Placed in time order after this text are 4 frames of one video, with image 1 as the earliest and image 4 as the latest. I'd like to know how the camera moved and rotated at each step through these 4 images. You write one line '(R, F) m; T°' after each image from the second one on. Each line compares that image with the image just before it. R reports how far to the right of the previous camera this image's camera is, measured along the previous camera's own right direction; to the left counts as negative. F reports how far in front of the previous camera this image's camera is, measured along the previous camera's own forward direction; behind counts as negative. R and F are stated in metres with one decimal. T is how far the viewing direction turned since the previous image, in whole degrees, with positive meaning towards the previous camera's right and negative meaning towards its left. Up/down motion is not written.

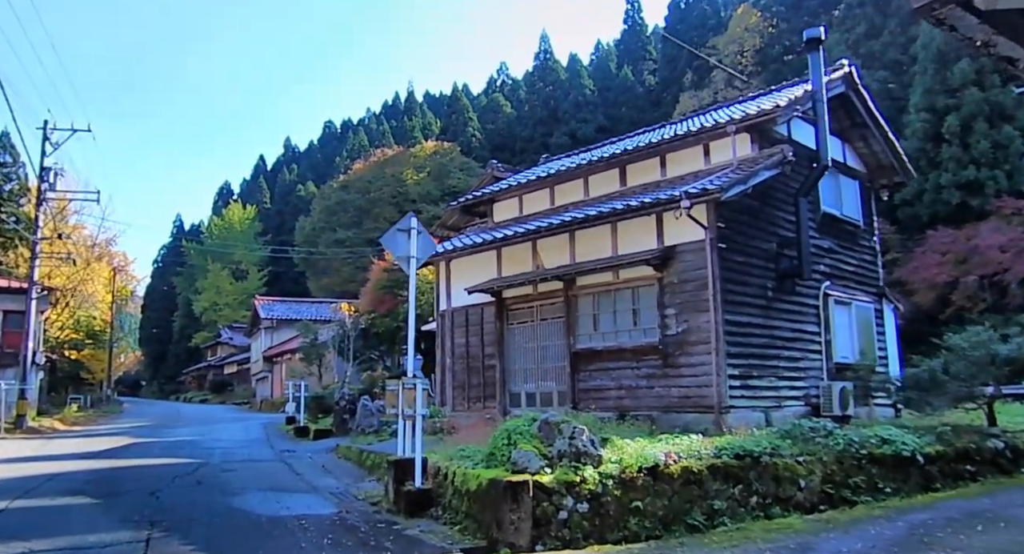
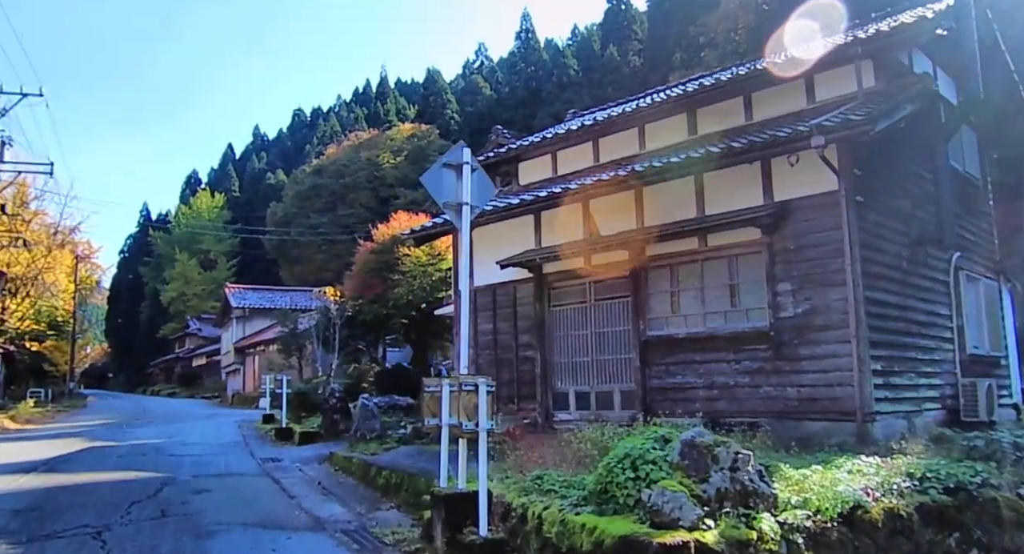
(-1.0, +2.5) m; +2°
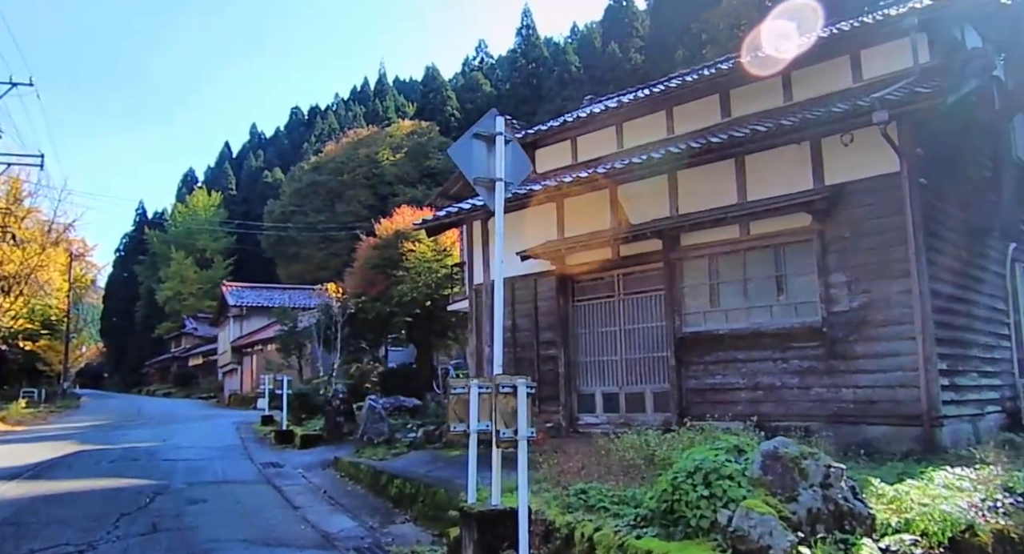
(-0.3, +0.7) m; 0°
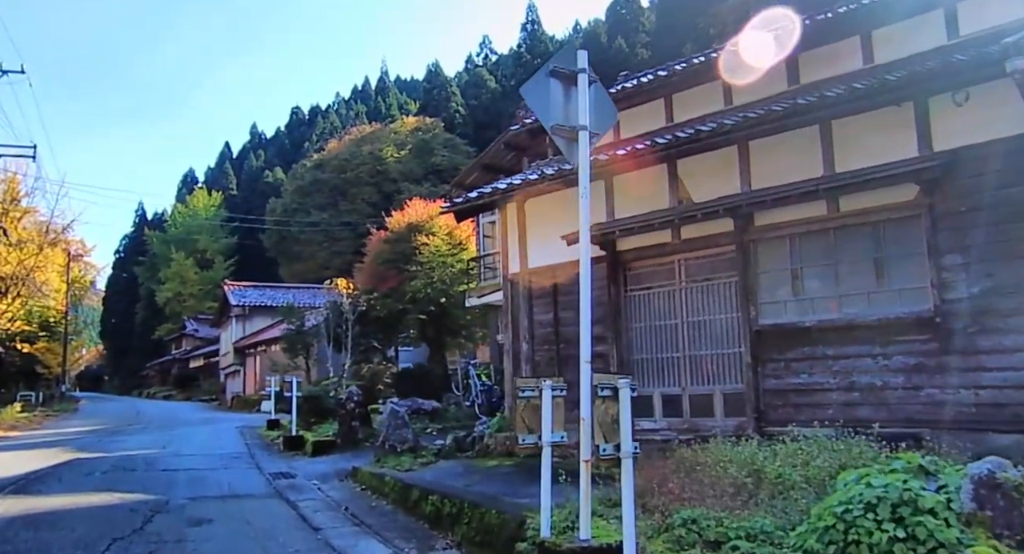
(-0.5, +1.0) m; 0°
